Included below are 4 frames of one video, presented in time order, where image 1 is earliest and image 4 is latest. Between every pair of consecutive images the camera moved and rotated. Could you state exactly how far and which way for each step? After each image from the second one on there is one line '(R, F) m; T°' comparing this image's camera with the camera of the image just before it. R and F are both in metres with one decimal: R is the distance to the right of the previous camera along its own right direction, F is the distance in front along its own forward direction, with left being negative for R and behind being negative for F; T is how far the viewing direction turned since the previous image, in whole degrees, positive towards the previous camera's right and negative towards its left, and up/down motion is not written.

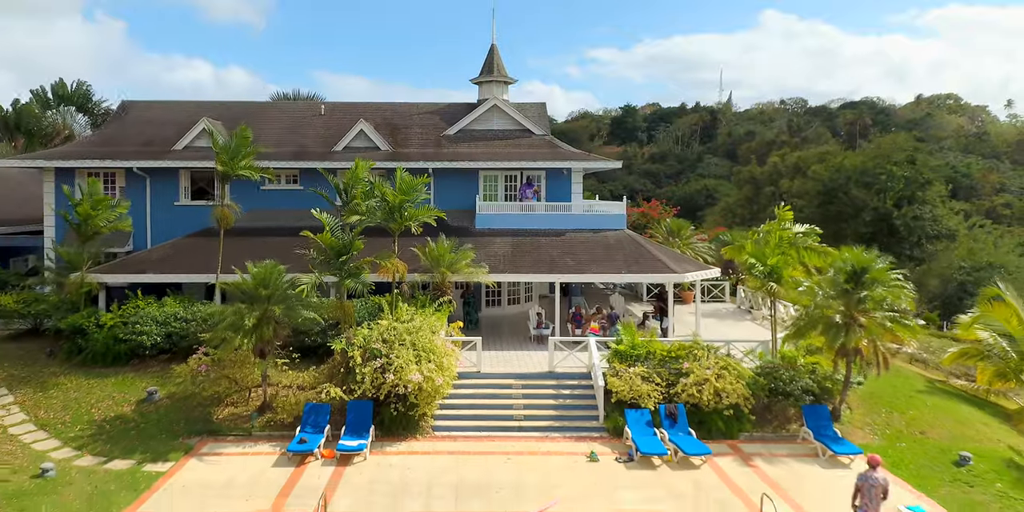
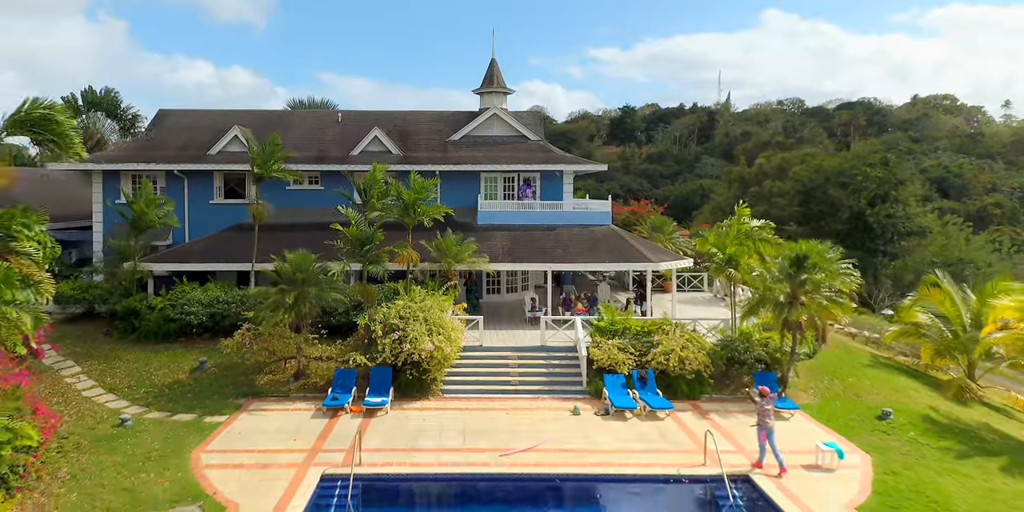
(0.0, -2.0) m; 0°
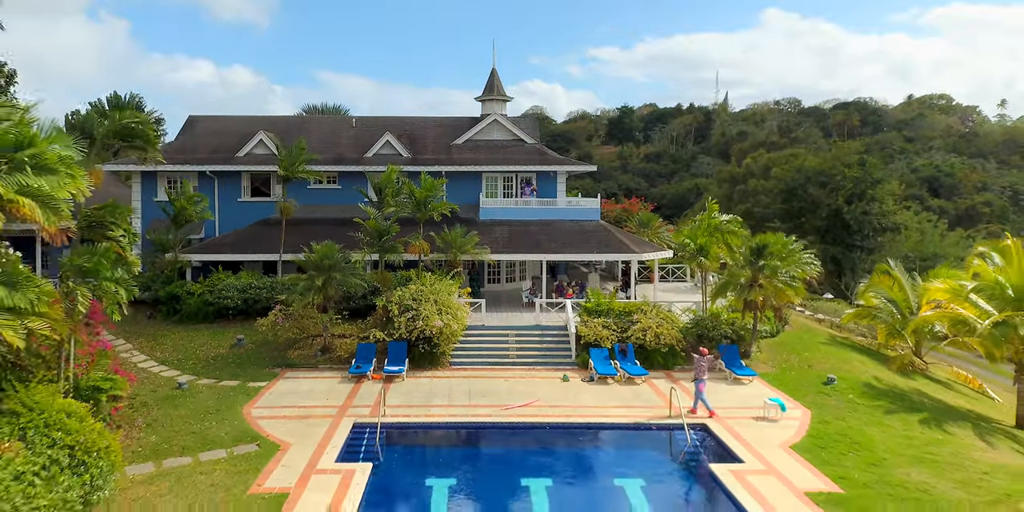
(0.0, -1.9) m; 0°
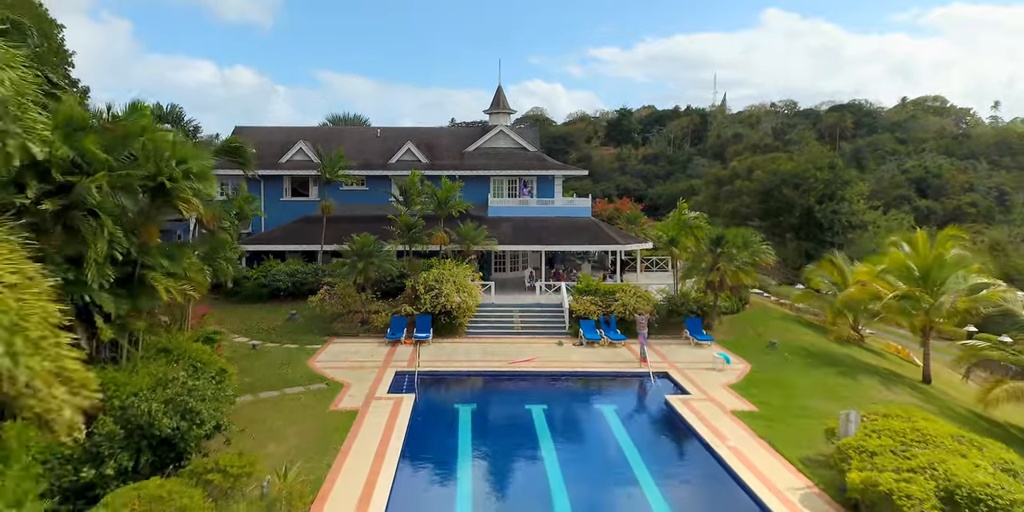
(-0.1, -3.3) m; 0°
